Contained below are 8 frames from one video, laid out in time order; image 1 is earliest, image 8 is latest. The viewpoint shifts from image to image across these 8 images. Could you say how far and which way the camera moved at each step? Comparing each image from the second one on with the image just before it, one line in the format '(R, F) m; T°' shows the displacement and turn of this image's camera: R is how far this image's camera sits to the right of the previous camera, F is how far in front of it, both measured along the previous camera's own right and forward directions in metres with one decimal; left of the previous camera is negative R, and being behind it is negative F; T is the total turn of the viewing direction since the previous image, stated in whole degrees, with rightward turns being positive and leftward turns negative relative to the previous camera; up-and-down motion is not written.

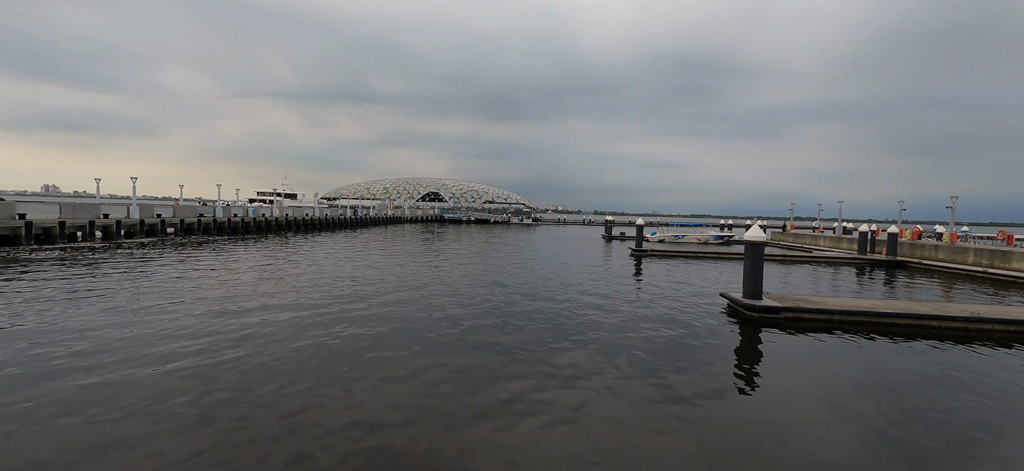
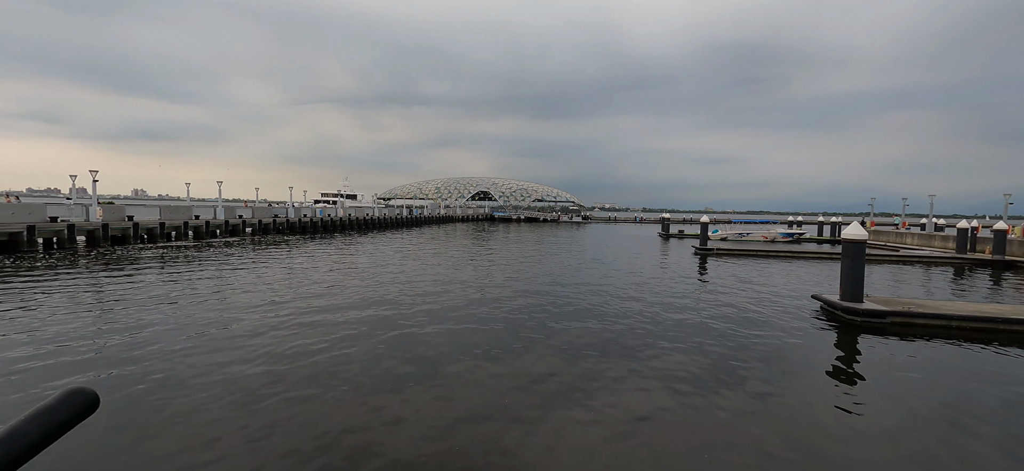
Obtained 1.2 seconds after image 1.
(-0.7, -0.2) m; -6°
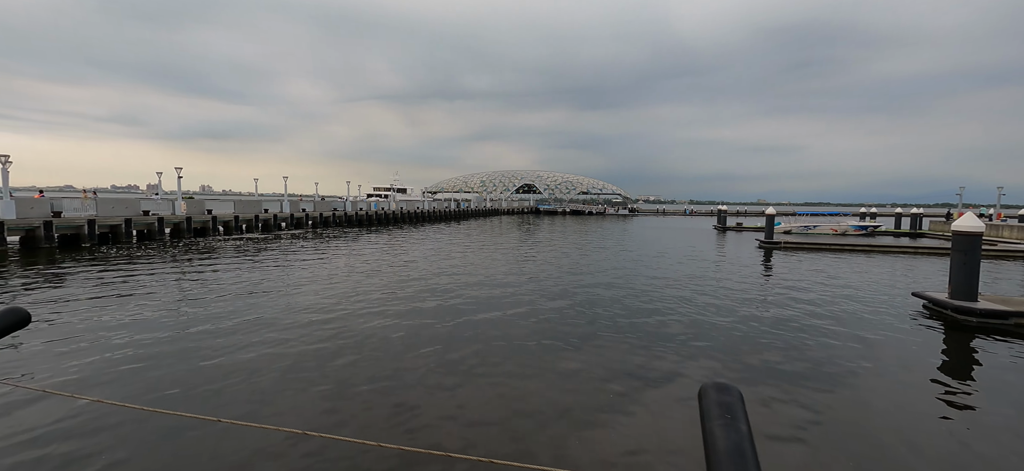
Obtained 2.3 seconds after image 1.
(-0.7, 0.0) m; -6°
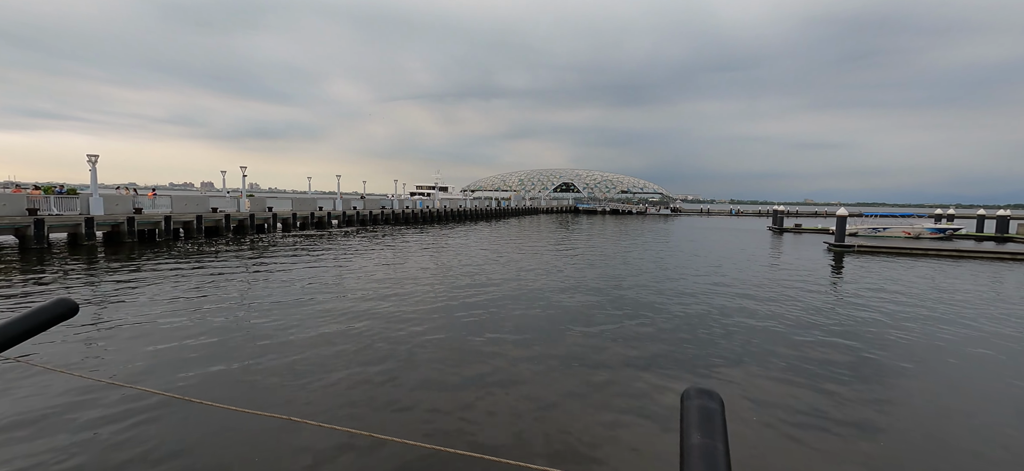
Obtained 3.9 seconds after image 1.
(-0.9, +0.3) m; -5°
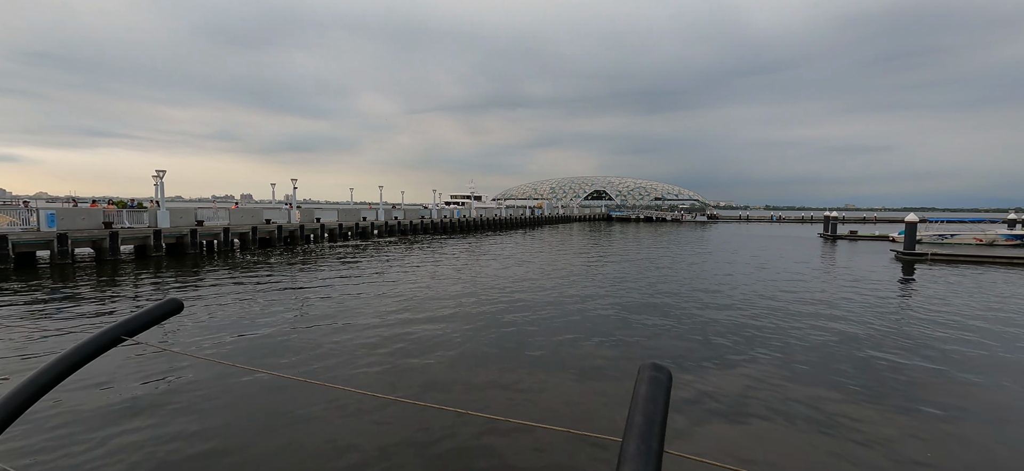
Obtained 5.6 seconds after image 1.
(-0.8, +0.3) m; -4°
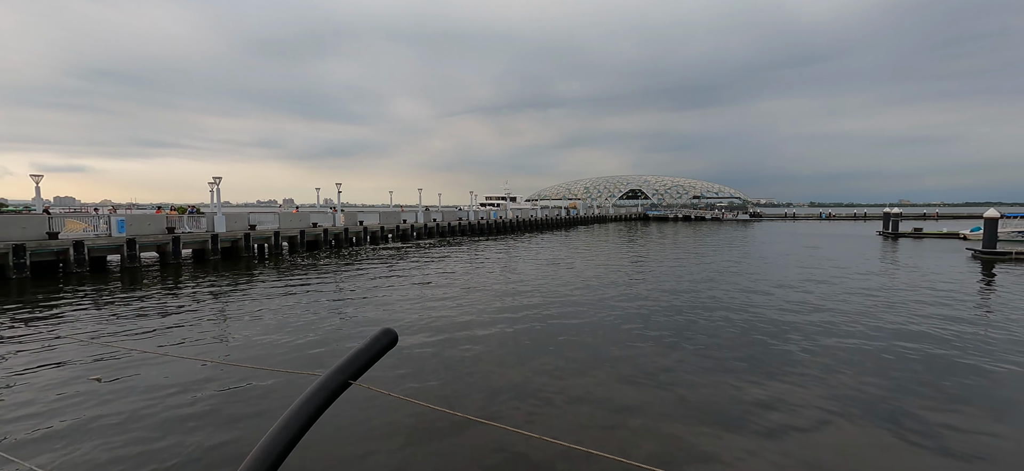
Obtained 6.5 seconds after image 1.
(-0.5, +0.3) m; -4°
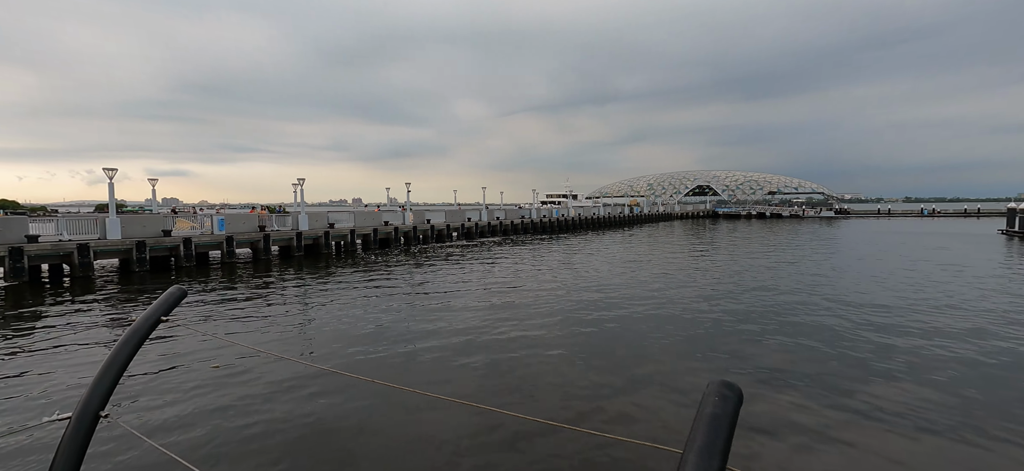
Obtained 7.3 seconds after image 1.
(-0.3, +0.1) m; -7°
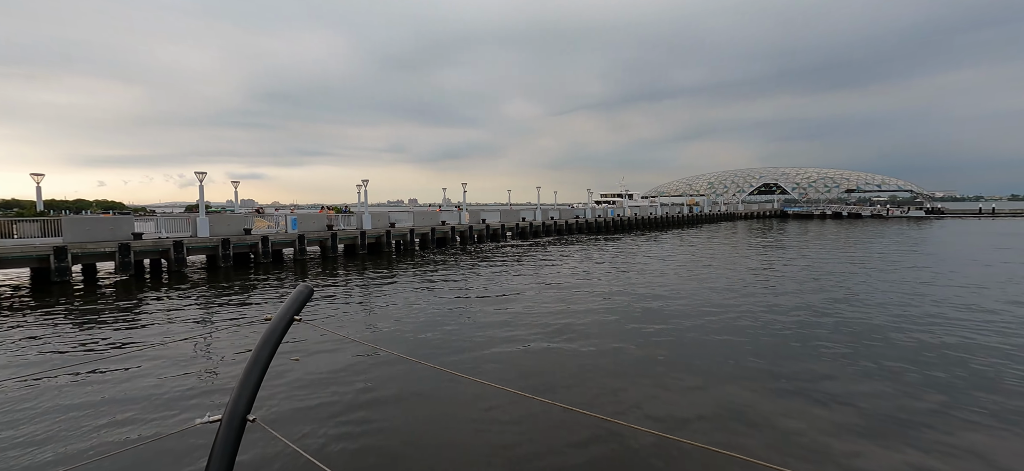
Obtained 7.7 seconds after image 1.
(-0.1, 0.0) m; -7°
